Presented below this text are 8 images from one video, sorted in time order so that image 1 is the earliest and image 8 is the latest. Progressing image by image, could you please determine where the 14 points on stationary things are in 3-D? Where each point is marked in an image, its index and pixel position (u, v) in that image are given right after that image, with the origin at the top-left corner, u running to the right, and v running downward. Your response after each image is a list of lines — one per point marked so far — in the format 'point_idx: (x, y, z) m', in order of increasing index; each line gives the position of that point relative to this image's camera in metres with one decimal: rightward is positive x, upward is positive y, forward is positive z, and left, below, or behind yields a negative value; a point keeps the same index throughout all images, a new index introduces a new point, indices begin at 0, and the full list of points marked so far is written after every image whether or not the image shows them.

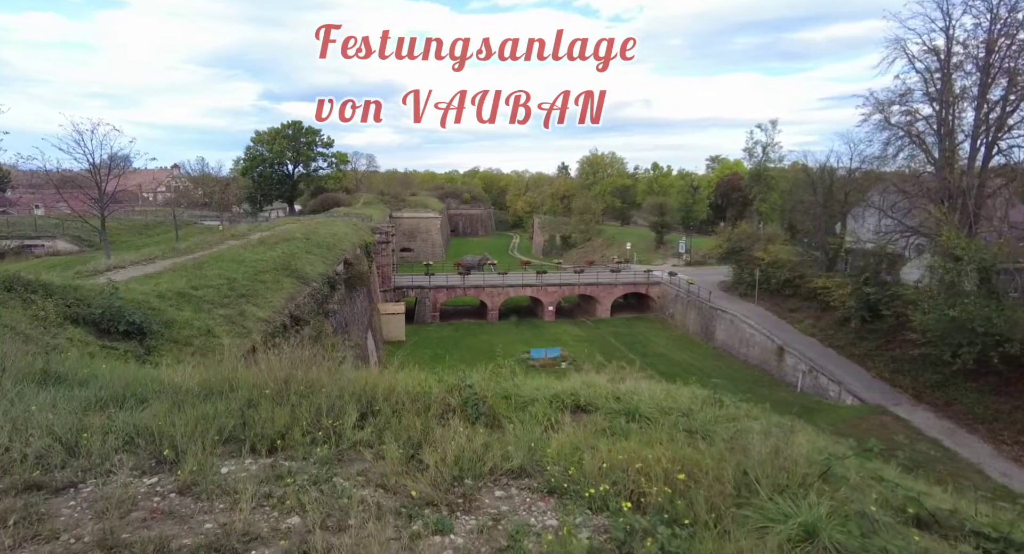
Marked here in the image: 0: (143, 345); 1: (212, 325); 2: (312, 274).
0: (-4.6, -0.9, +7.3) m
1: (-4.7, -0.8, +9.2) m
2: (-5.5, +0.1, +15.9) m
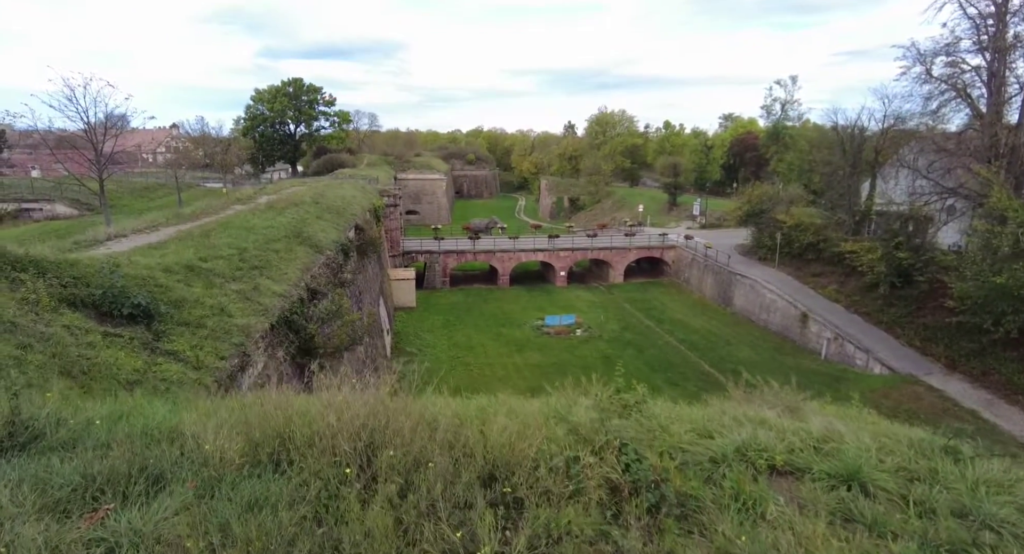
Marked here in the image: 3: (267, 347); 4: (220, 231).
0: (-4.0, -0.6, +6.5) m
1: (-4.1, -0.4, +8.4) m
2: (-4.9, +0.9, +15.0) m
3: (-3.5, -1.0, +8.3) m
4: (-6.6, +1.0, +13.2) m
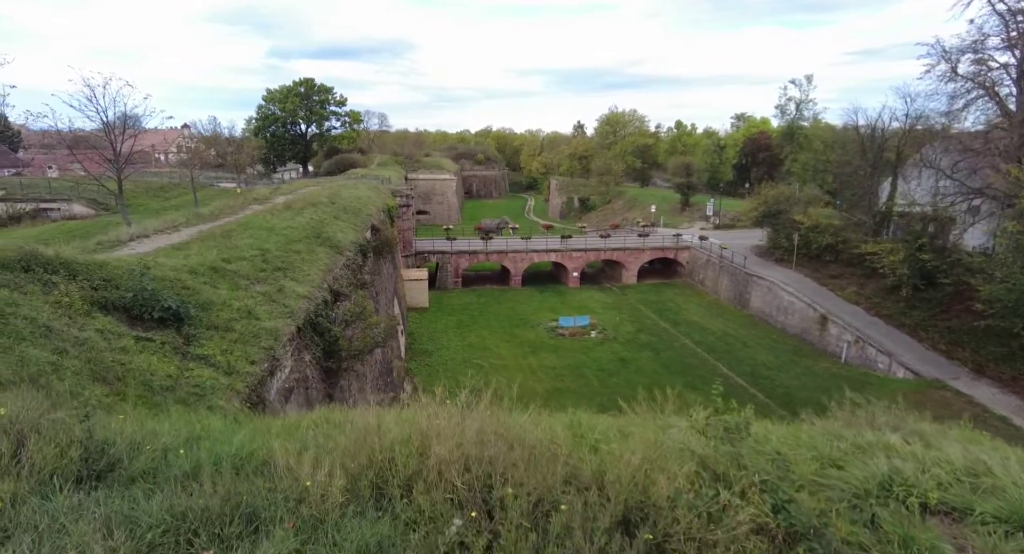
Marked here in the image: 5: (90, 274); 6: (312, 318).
0: (-3.6, -0.6, +6.3) m
1: (-3.7, -0.4, +8.2) m
2: (-4.3, +0.9, +14.9) m
3: (-3.1, -1.0, +8.2) m
4: (-6.1, +1.0, +13.1) m
5: (-4.7, 0.0, +6.5) m
6: (-3.3, -0.7, +9.6) m
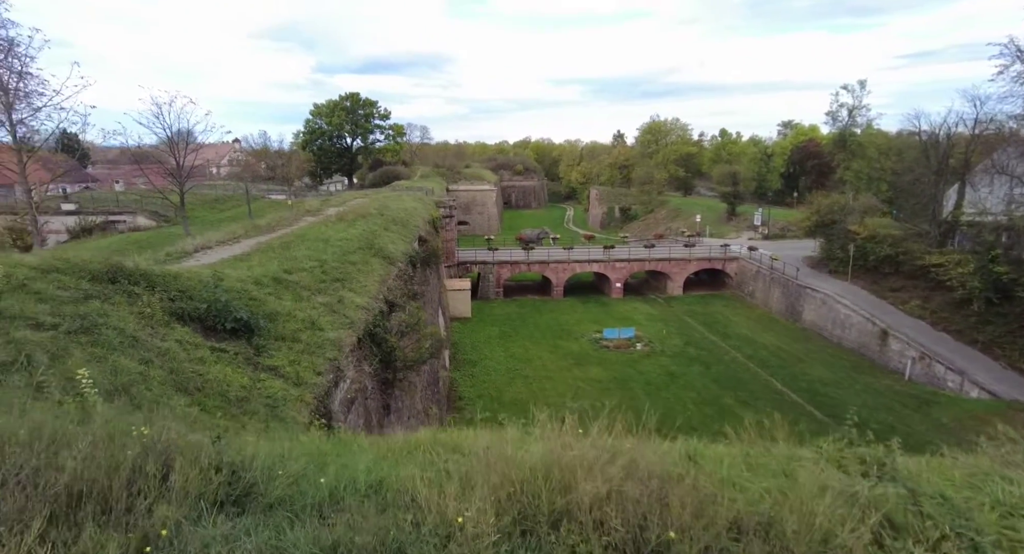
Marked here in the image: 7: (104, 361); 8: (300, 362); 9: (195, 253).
0: (-2.9, -0.8, +6.4) m
1: (-2.8, -0.6, +8.3) m
2: (-3.0, +0.6, +15.0) m
3: (-2.2, -1.2, +8.2) m
4: (-4.9, +0.8, +13.4) m
5: (-4.0, -0.1, +6.7) m
6: (-2.4, -0.9, +9.7) m
7: (-3.3, -0.7, +4.7) m
8: (-2.4, -1.0, +6.6) m
9: (-6.3, +0.5, +11.6) m
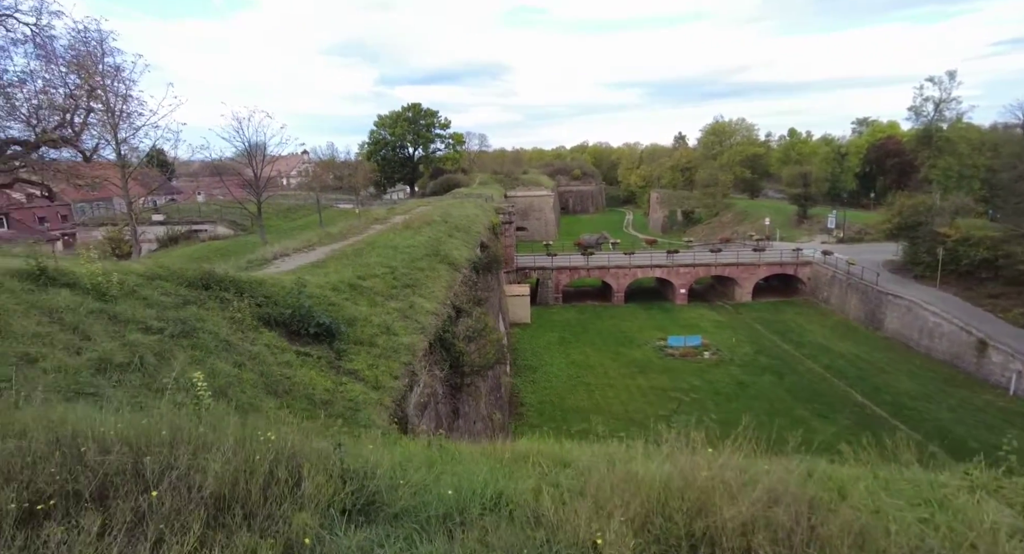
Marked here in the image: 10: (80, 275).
0: (-2.0, -0.8, +6.6) m
1: (-1.8, -0.7, +8.5) m
2: (-1.3, +0.5, +15.2) m
3: (-1.2, -1.3, +8.3) m
4: (-3.4, +0.6, +13.7) m
5: (-3.1, -0.2, +6.9) m
6: (-1.2, -1.0, +9.8) m
7: (-2.6, -0.7, +5.0) m
8: (-1.6, -1.0, +6.7) m
9: (-5.0, +0.4, +12.1) m
10: (-4.0, 0.0, +5.5) m
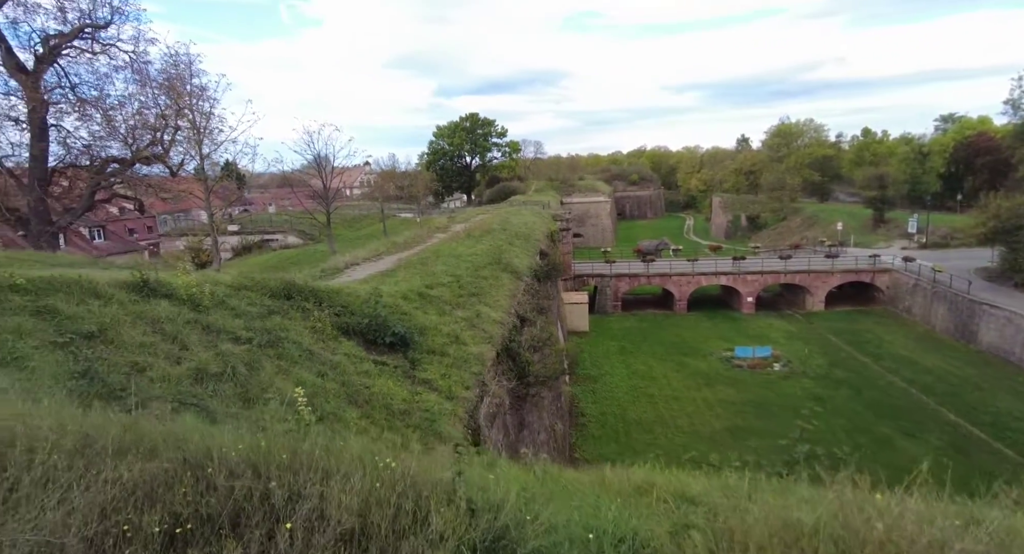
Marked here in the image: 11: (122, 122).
0: (-1.2, -0.9, +6.6) m
1: (-0.8, -0.8, +8.5) m
2: (+0.3, +0.3, +15.1) m
3: (-0.2, -1.4, +8.3) m
4: (-1.9, +0.4, +13.9) m
5: (-2.2, -0.3, +7.1) m
6: (-0.1, -1.1, +9.7) m
7: (-1.9, -0.8, +5.0) m
8: (-0.7, -1.1, +6.7) m
9: (-3.6, +0.2, +12.4) m
10: (-3.3, -0.1, +5.7) m
11: (-7.9, +3.1, +11.8) m
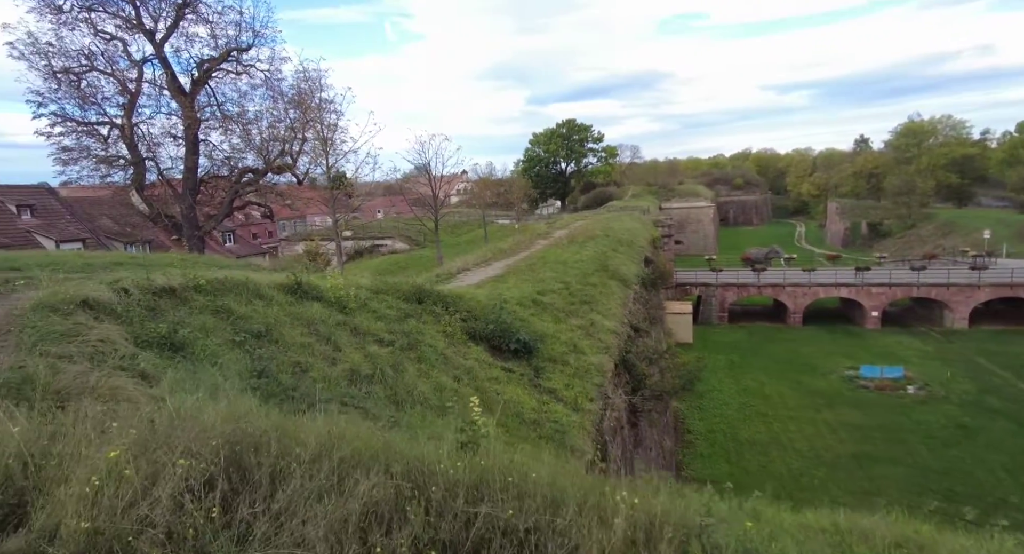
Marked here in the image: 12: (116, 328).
0: (+0.2, -1.0, +6.5) m
1: (+0.9, -0.9, +8.3) m
2: (+3.1, +0.1, +14.7) m
3: (+1.5, -1.5, +8.0) m
4: (+0.8, +0.3, +13.8) m
5: (-0.7, -0.3, +7.1) m
6: (+1.8, -1.3, +9.4) m
7: (-0.7, -0.9, +5.1) m
8: (+0.7, -1.2, +6.5) m
9: (-1.2, +0.1, +12.6) m
10: (-1.9, -0.1, +6.0) m
11: (-5.5, +3.1, +12.7) m
12: (-2.8, -0.4, +4.2) m
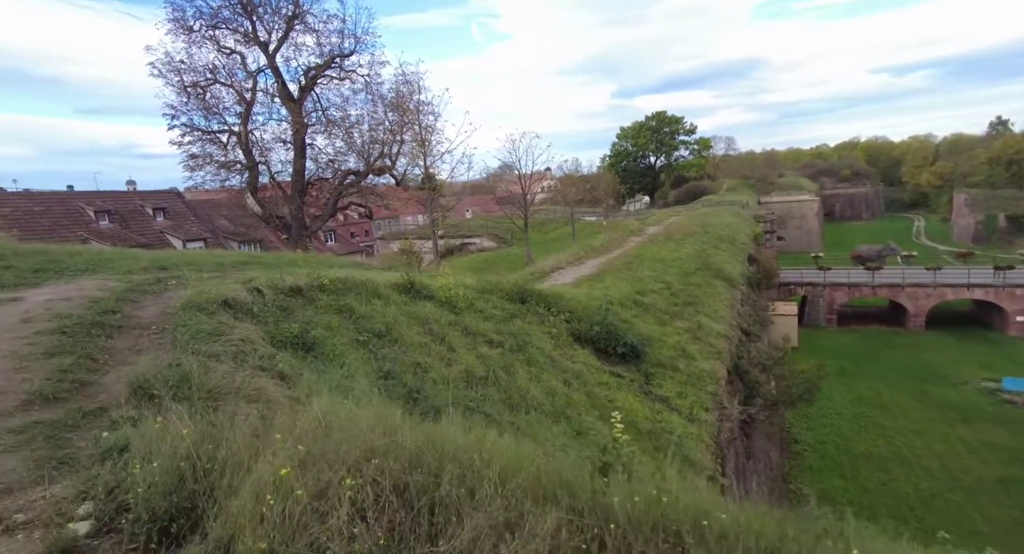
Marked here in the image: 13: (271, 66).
0: (+1.4, -1.0, +6.2) m
1: (+2.4, -0.9, +7.9) m
2: (+5.5, +0.1, +13.9) m
3: (+2.8, -1.5, +7.5) m
4: (+3.0, +0.3, +13.4) m
5: (+0.6, -0.3, +7.0) m
6: (+3.4, -1.3, +8.9) m
7: (+0.2, -0.9, +4.9) m
8: (+1.9, -1.2, +6.1) m
9: (+0.9, +0.1, +12.5) m
10: (-0.8, -0.1, +6.0) m
11: (-3.4, +3.1, +13.2) m
12: (-2.0, -0.4, +4.4) m
13: (-5.2, +4.5, +12.5) m
